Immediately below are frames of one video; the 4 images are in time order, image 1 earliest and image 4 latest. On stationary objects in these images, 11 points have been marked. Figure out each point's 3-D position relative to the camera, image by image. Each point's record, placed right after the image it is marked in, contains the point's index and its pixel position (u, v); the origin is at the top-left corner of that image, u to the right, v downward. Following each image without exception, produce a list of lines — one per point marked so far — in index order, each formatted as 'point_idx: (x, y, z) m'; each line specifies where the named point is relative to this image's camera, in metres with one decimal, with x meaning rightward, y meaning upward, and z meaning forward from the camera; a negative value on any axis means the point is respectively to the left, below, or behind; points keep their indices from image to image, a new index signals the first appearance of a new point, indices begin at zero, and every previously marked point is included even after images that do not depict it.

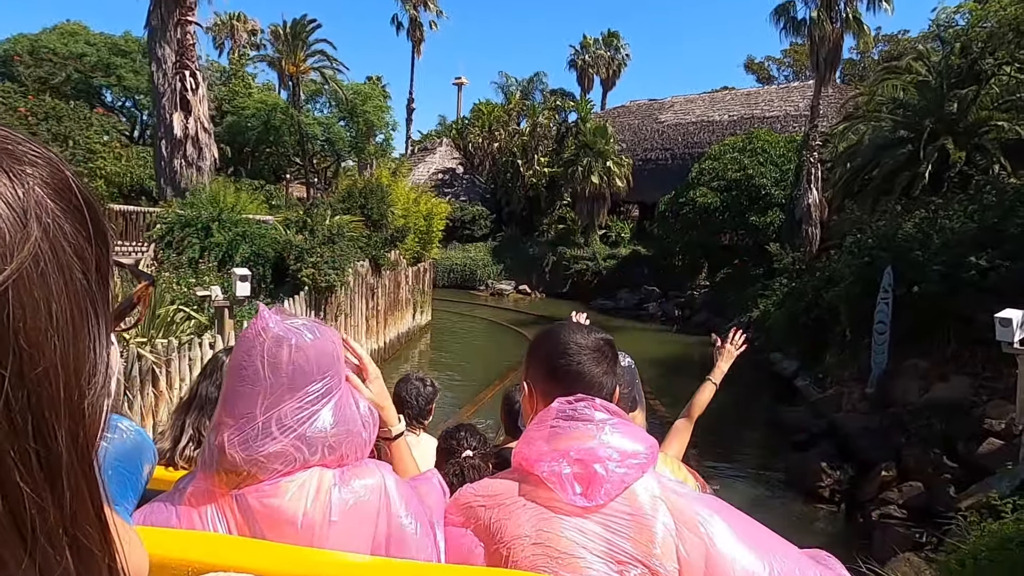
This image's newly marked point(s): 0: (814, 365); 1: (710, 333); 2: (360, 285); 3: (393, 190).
0: (+5.3, -1.3, +12.3) m
1: (+5.1, -1.2, +18.1) m
2: (-2.4, 0.0, +11.0) m
3: (-2.6, +2.2, +15.6) m
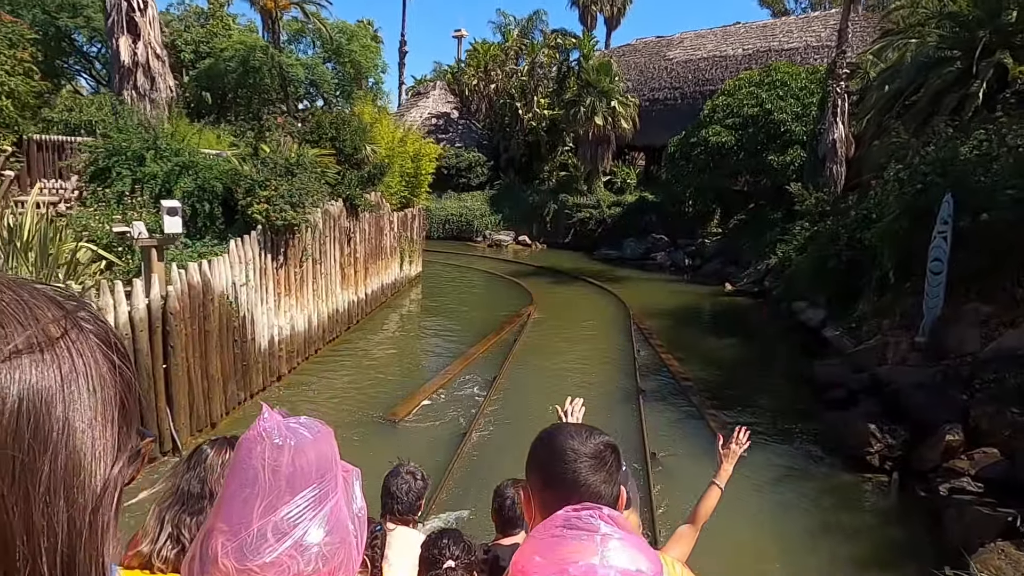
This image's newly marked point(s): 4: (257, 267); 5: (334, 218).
0: (+5.2, -0.4, +11.0) m
1: (+5.1, +0.1, +16.8) m
2: (-2.5, +0.8, +9.7) m
3: (-2.7, +3.2, +14.1) m
4: (-2.7, +0.2, +7.5) m
5: (-2.5, +1.0, +9.8) m
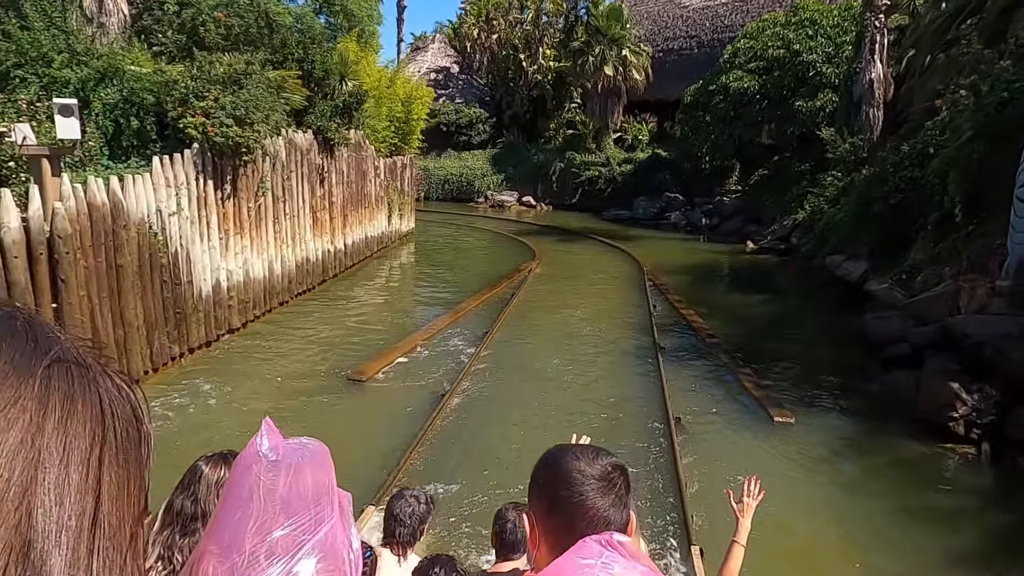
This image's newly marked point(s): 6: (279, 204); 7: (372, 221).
0: (+5.2, +0.3, +9.6) m
1: (+5.1, +1.0, +15.4) m
2: (-2.5, +1.5, +8.3) m
3: (-2.7, +4.1, +12.7) m
4: (-2.8, +0.8, +6.2) m
5: (-2.5, +1.7, +8.4) m
6: (-2.6, +0.9, +7.9) m
7: (-2.3, +1.1, +11.4) m
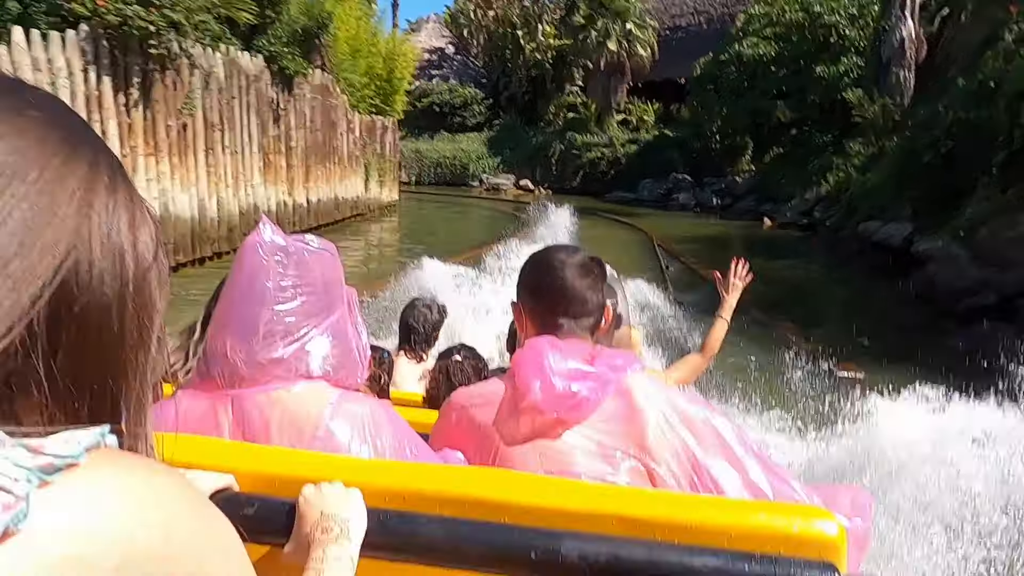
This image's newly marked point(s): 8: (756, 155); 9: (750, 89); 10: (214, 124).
0: (+5.1, +0.8, +8.2) m
1: (+5.0, +1.4, +14.0) m
2: (-2.7, +2.0, +7.0) m
3: (-2.9, +4.5, +11.4) m
4: (-2.9, +1.4, +4.8) m
5: (-2.7, +2.2, +7.1) m
6: (-2.8, +1.5, +6.5) m
7: (-2.4, +1.5, +10.1) m
8: (+5.9, +3.2, +16.8) m
9: (+5.4, +4.5, +15.8) m
10: (-2.8, +1.5, +6.5) m
